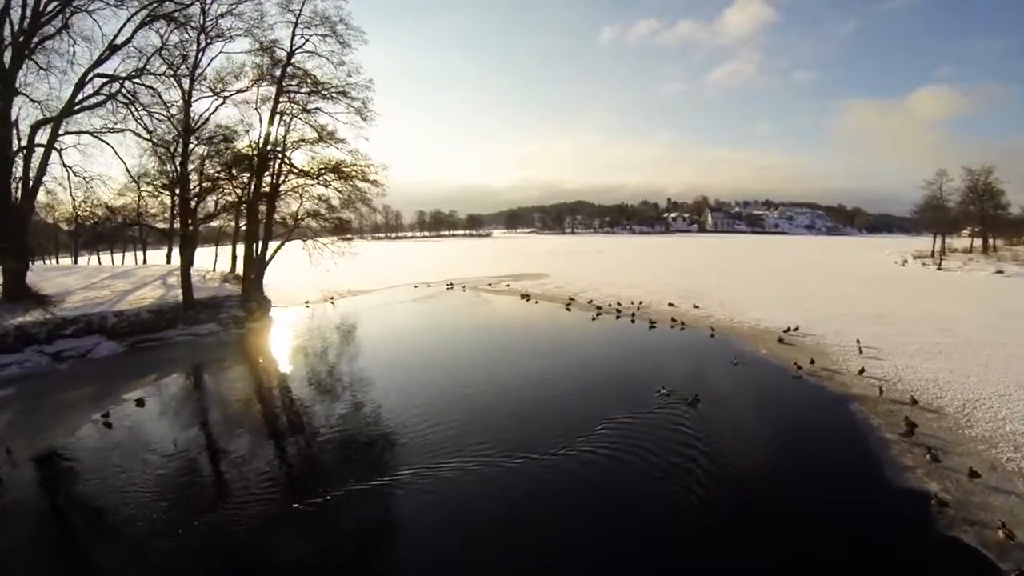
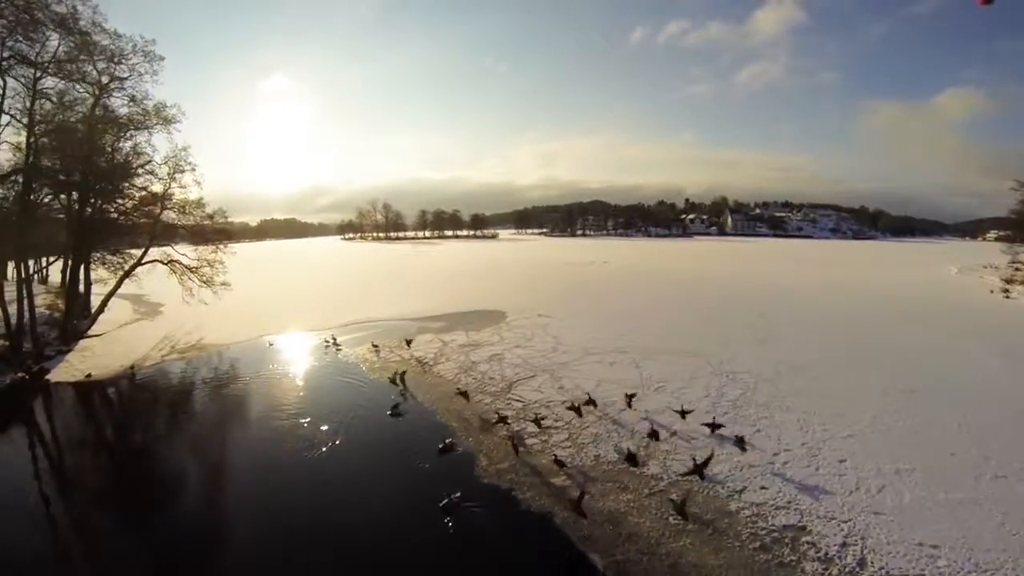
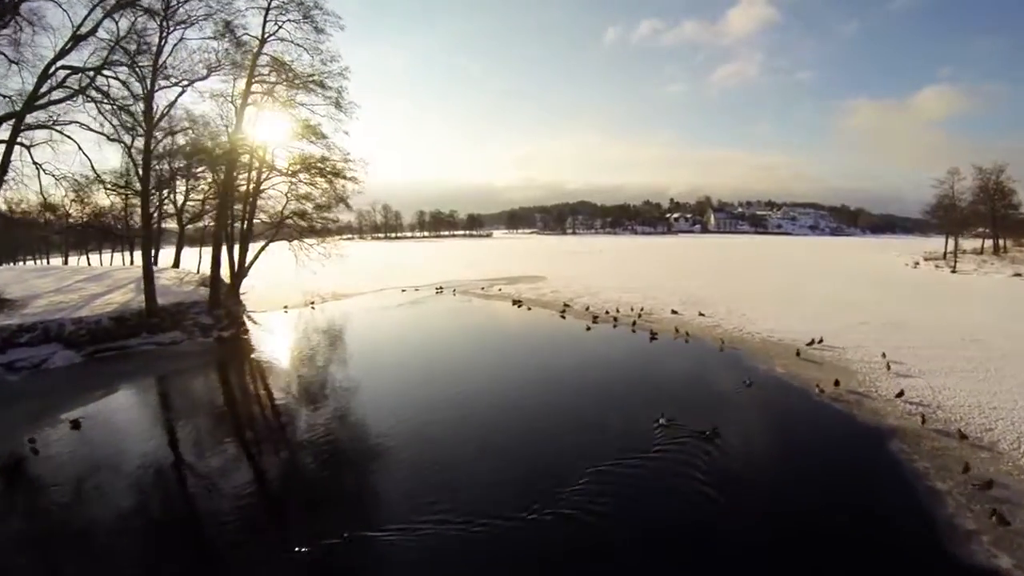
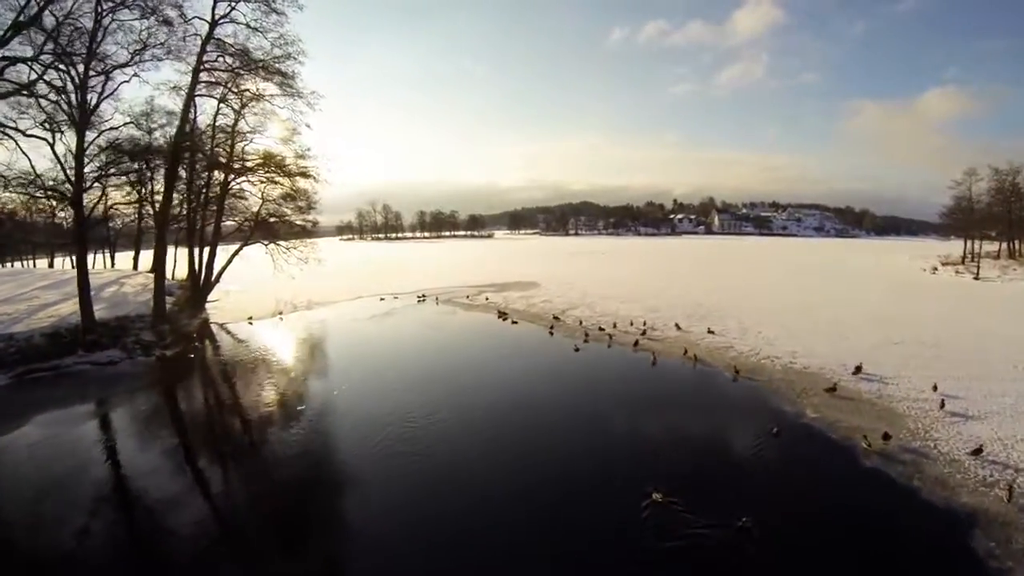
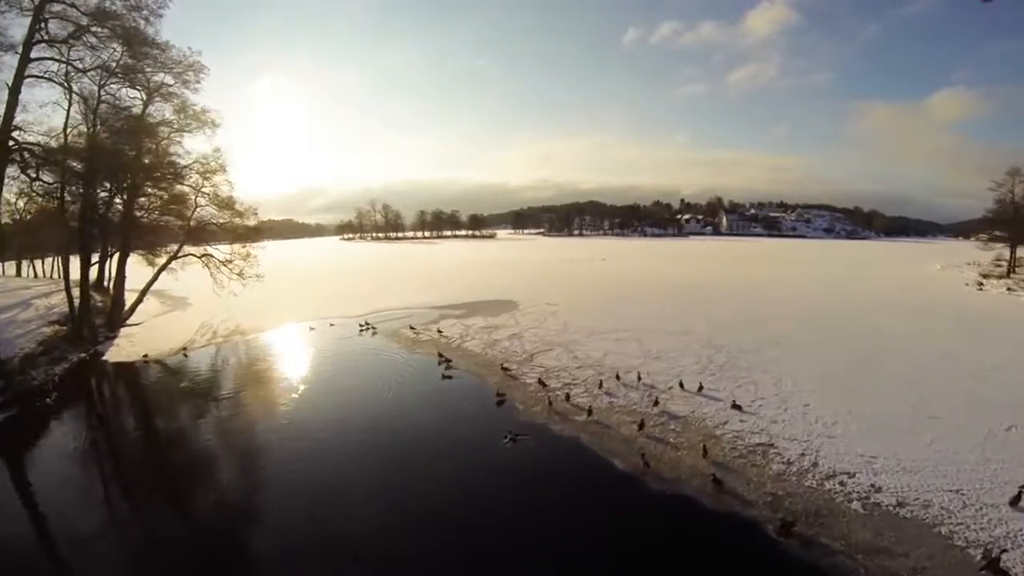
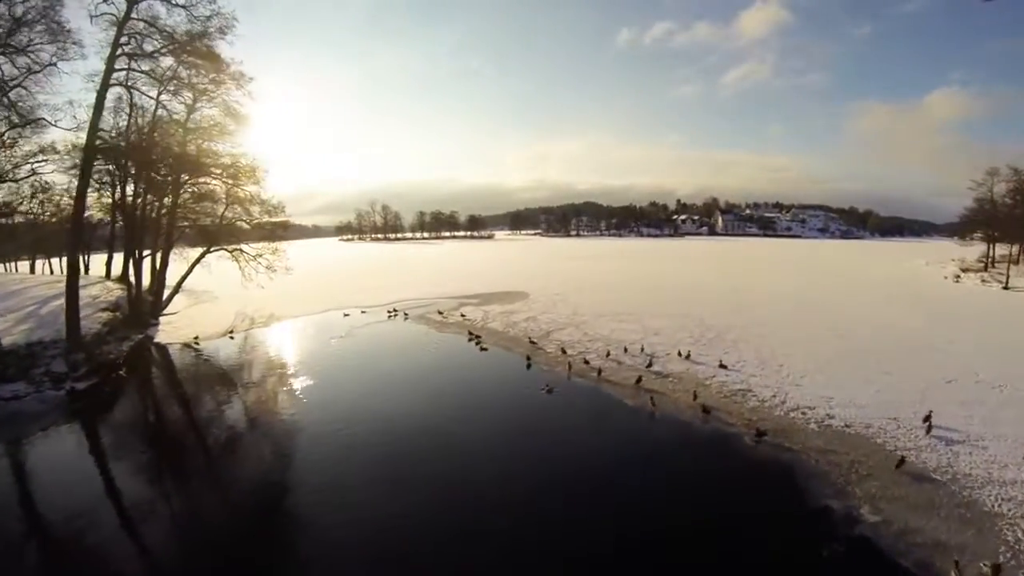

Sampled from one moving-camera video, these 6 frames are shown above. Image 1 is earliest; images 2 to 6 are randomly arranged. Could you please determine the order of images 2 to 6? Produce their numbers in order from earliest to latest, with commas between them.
3, 4, 6, 5, 2
